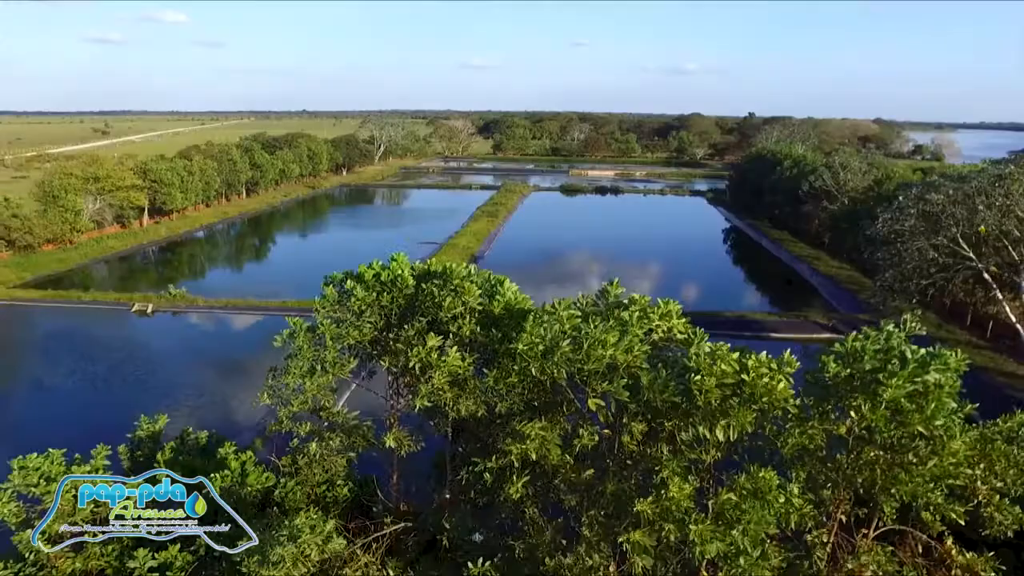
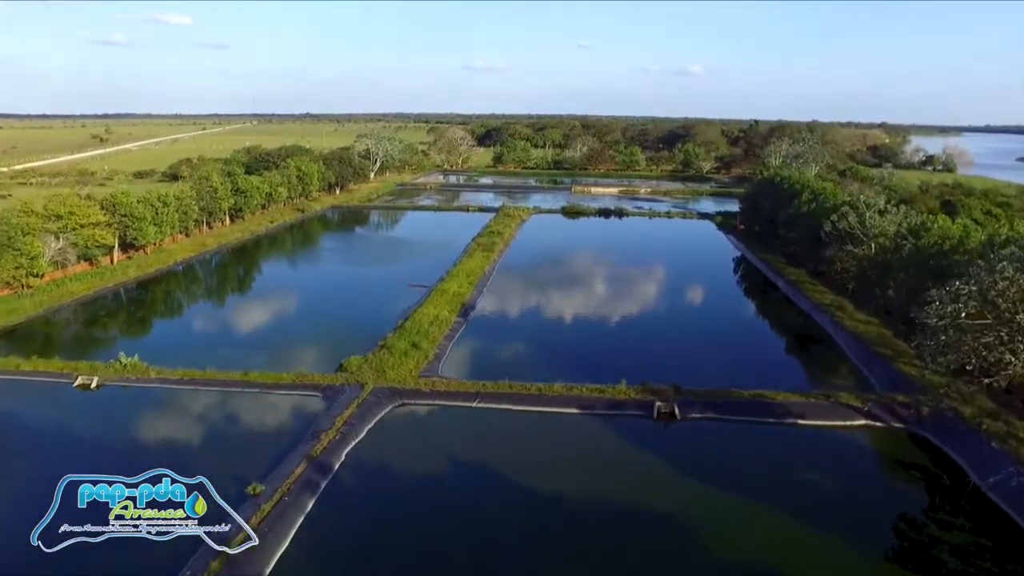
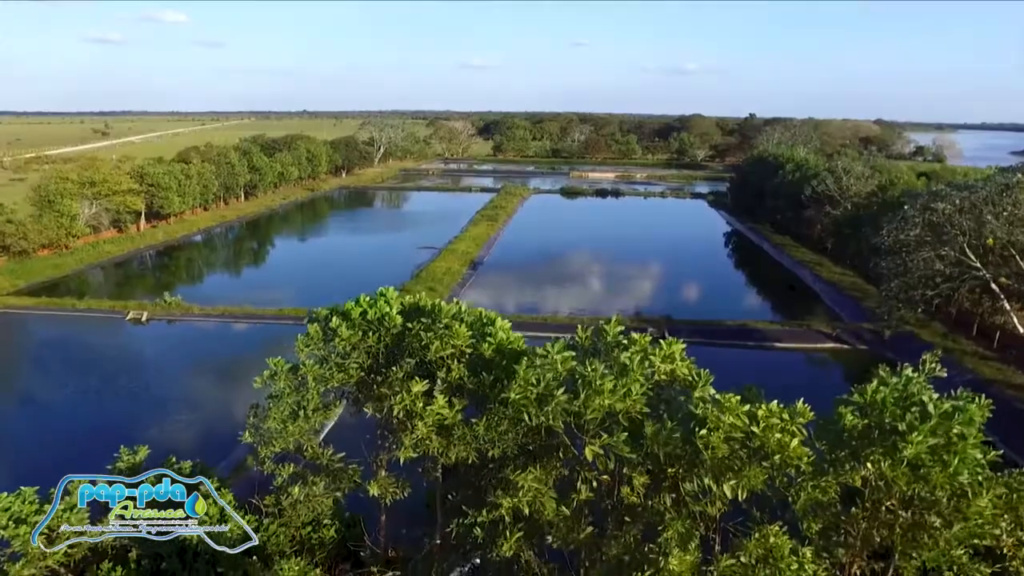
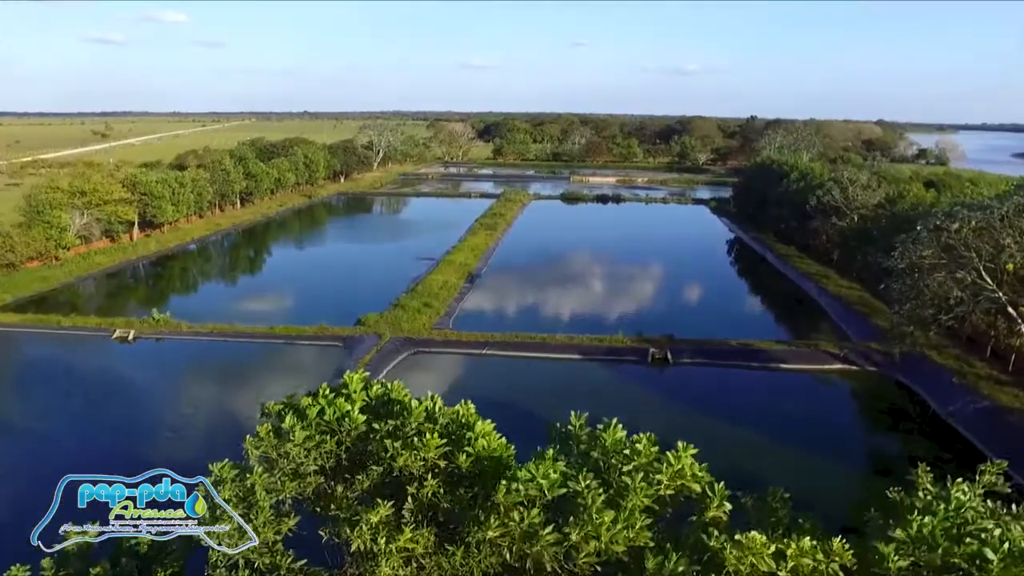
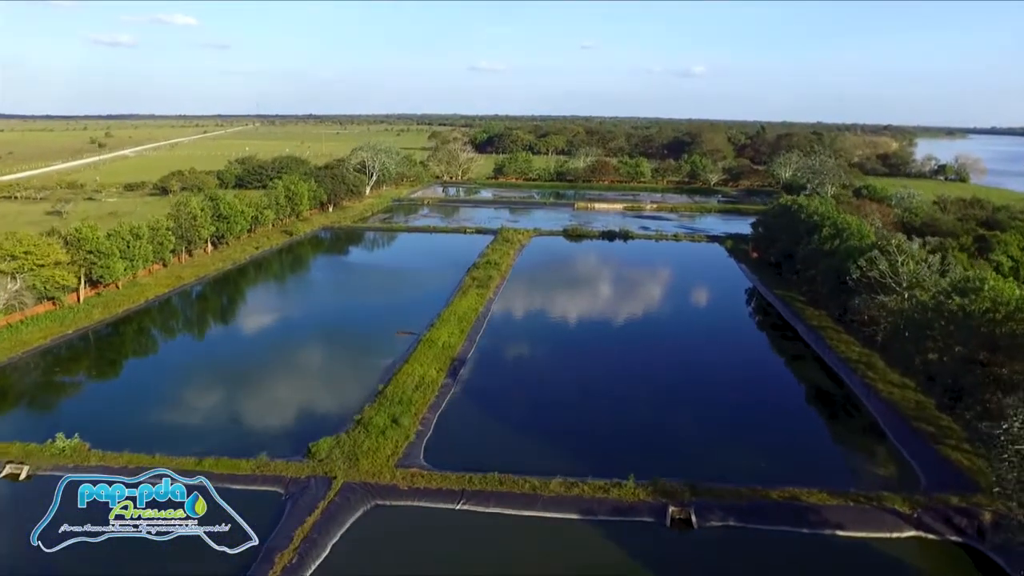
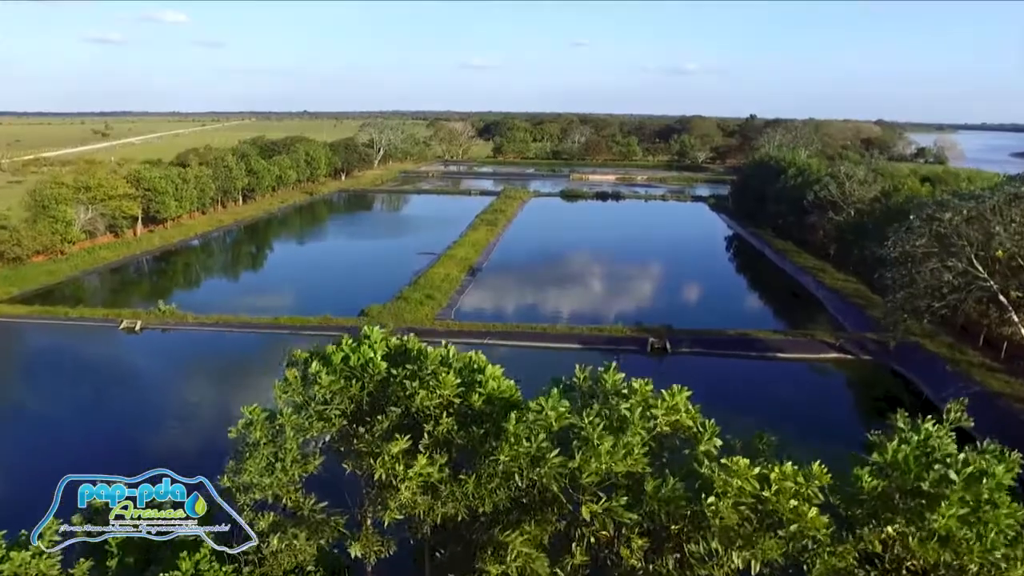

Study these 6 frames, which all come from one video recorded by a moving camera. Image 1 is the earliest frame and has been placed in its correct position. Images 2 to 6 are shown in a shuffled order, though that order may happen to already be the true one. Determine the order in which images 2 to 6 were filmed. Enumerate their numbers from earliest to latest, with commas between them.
3, 6, 4, 2, 5
